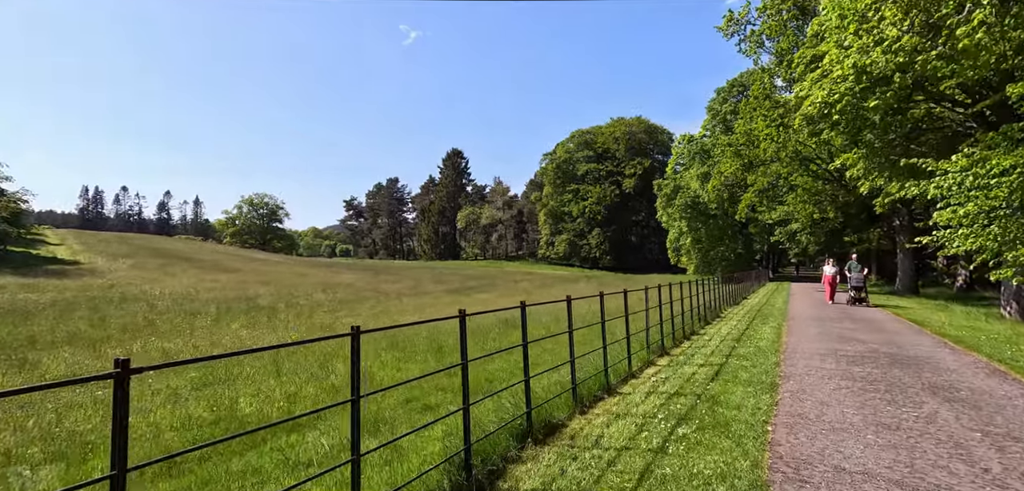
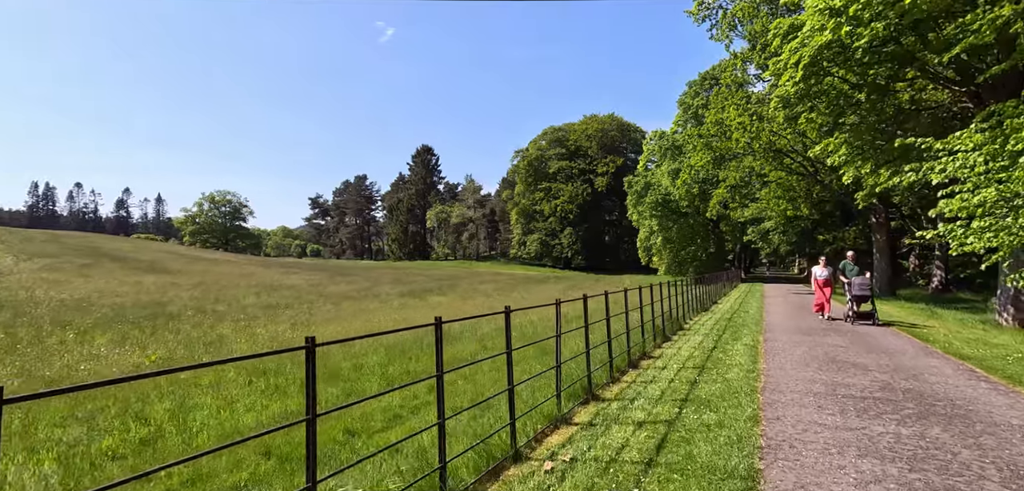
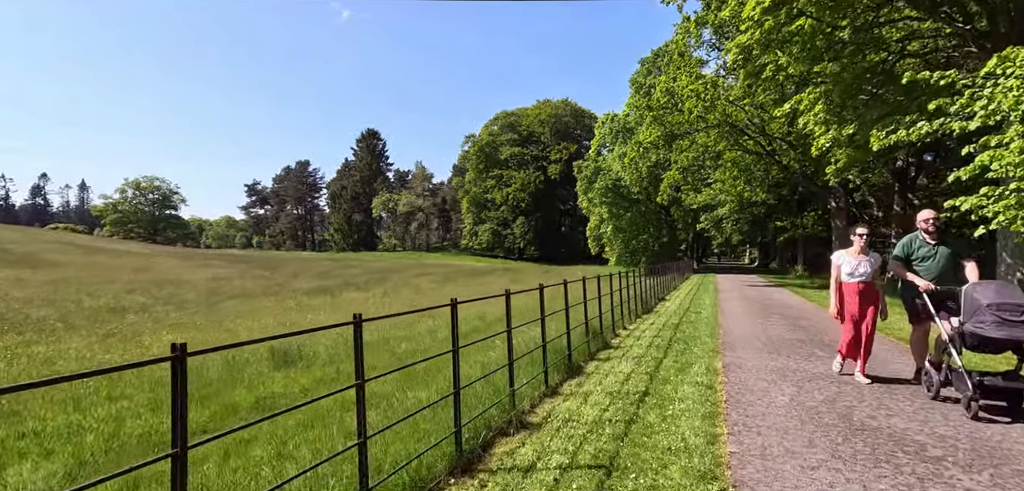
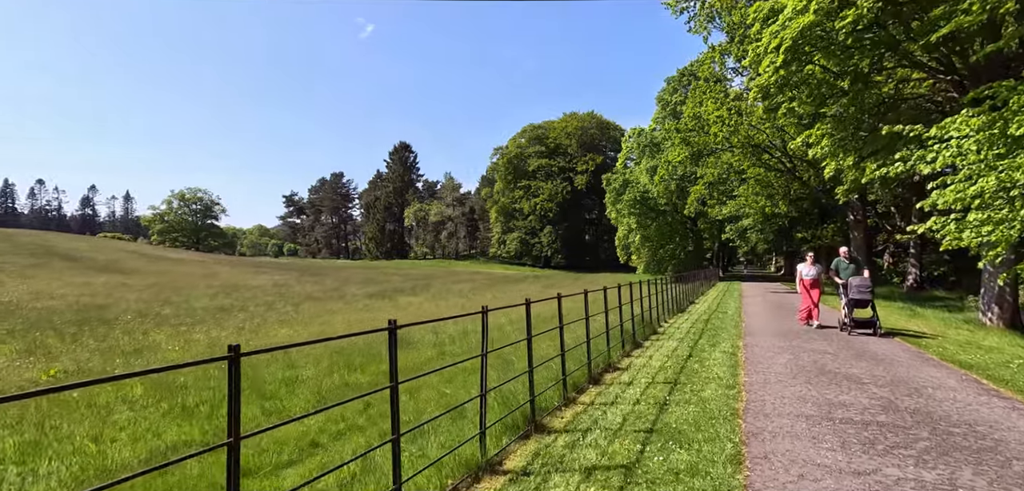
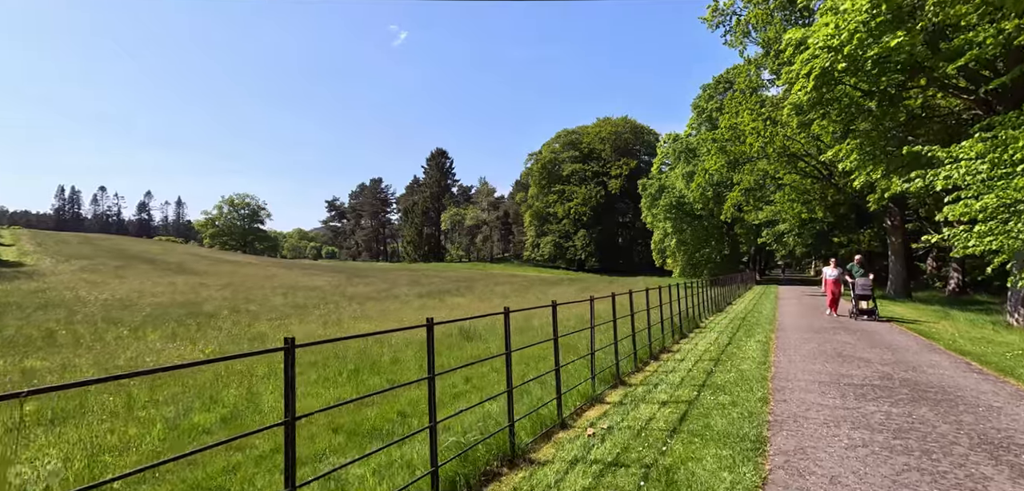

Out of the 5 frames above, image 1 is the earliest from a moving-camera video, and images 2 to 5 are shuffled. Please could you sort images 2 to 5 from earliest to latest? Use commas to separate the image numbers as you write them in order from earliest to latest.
5, 2, 4, 3
